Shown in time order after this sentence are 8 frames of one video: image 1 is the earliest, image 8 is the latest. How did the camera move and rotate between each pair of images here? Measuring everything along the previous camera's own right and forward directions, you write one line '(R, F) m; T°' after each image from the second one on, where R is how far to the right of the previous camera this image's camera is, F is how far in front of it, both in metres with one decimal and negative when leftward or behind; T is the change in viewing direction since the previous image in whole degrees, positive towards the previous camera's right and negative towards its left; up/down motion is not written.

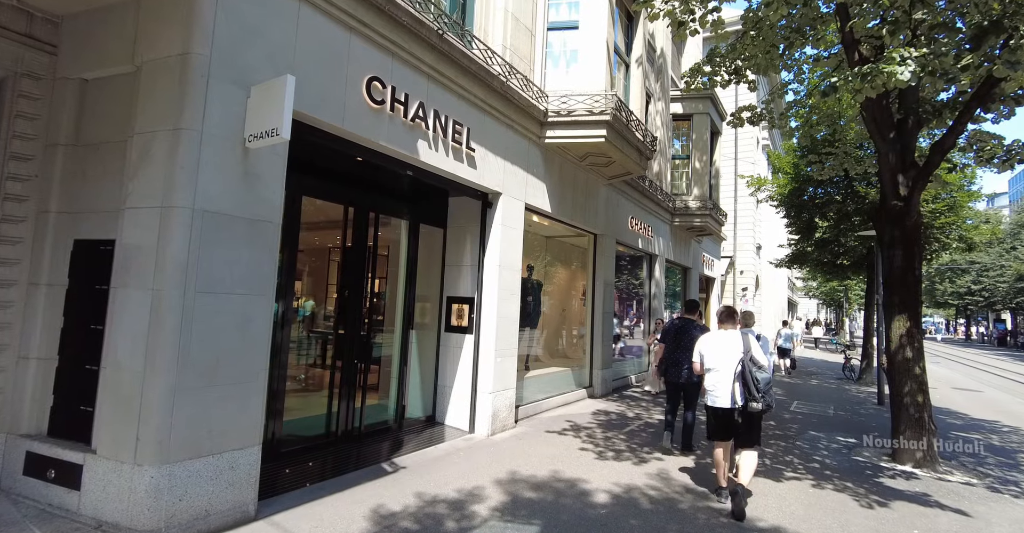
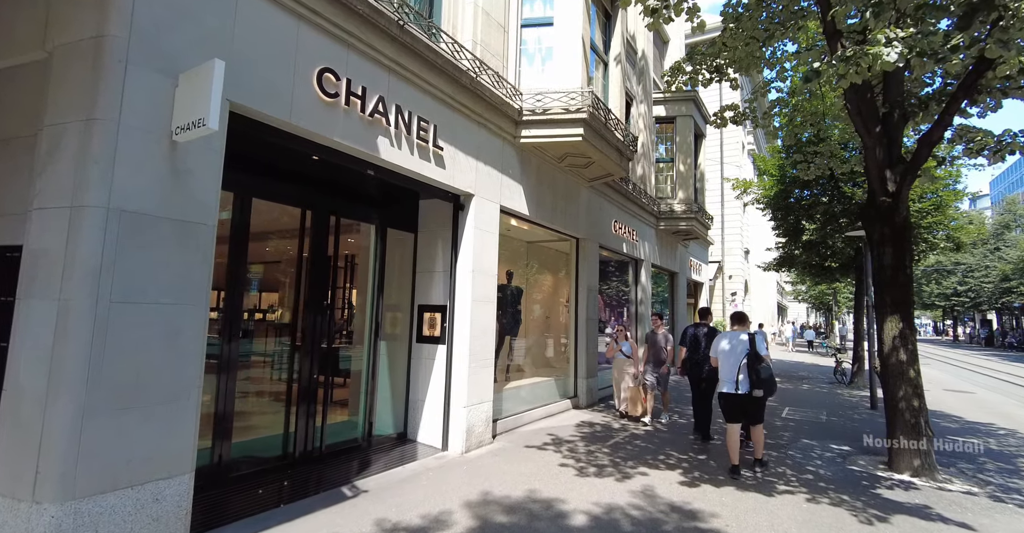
(+0.2, +0.4) m; +1°
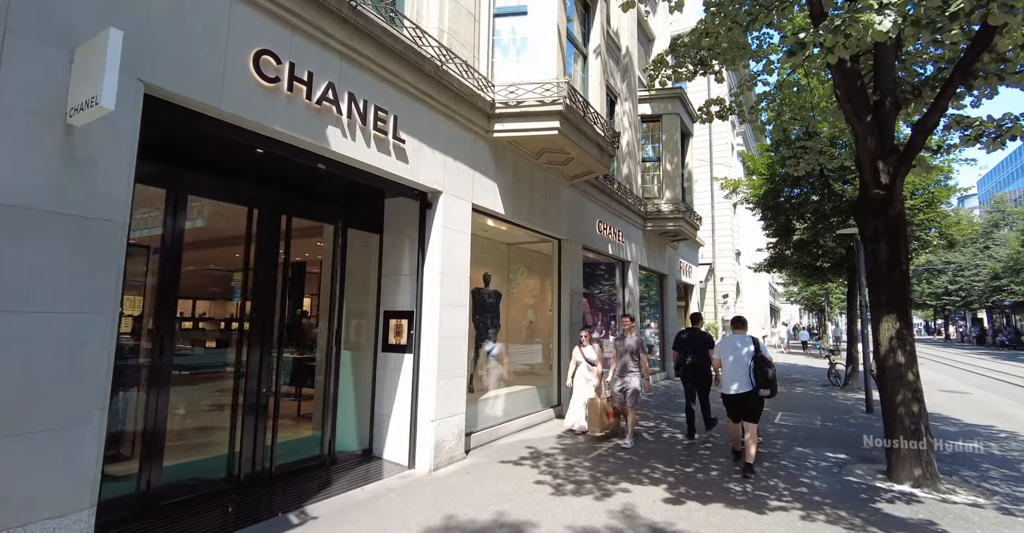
(+0.2, +0.4) m; +1°
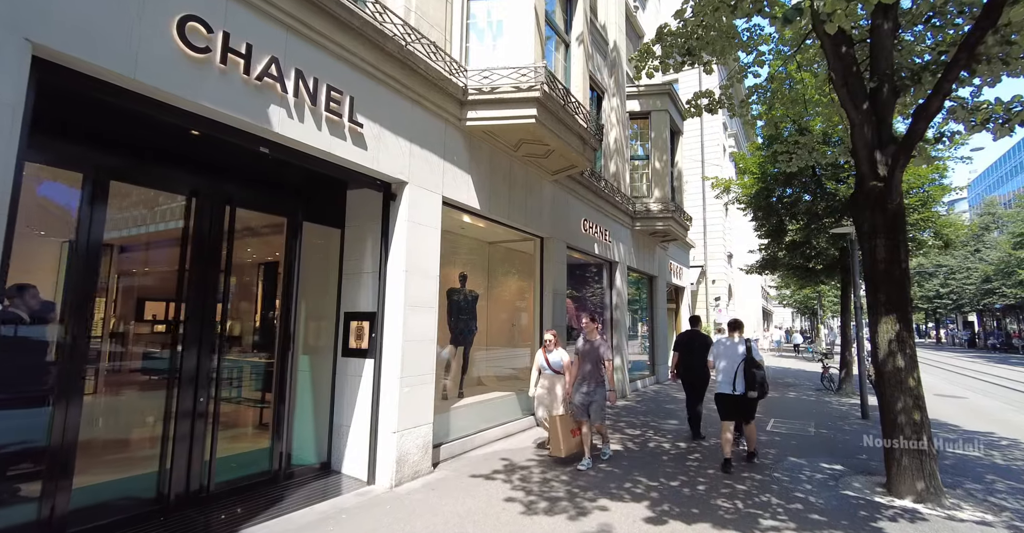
(+0.2, +0.5) m; +1°
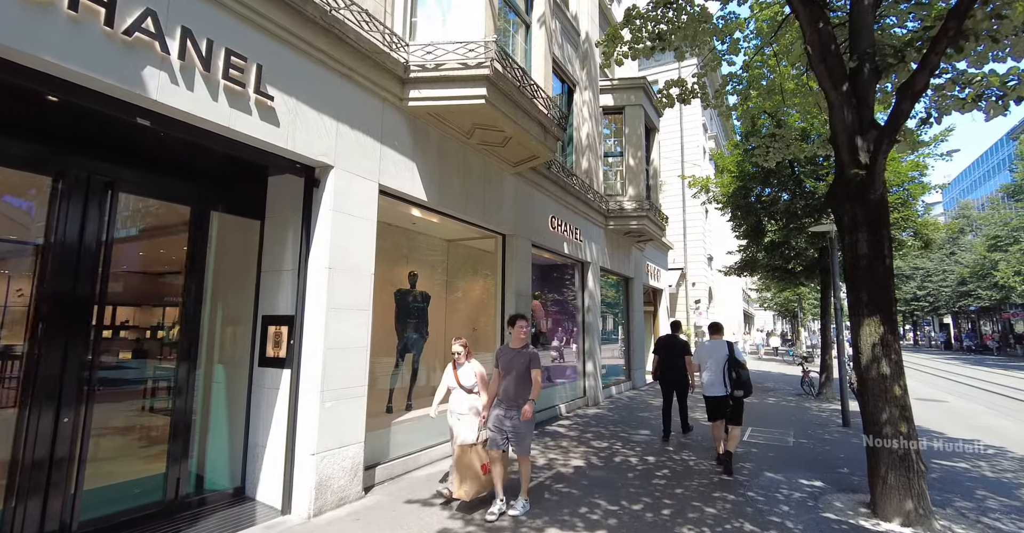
(+0.4, +0.6) m; +2°
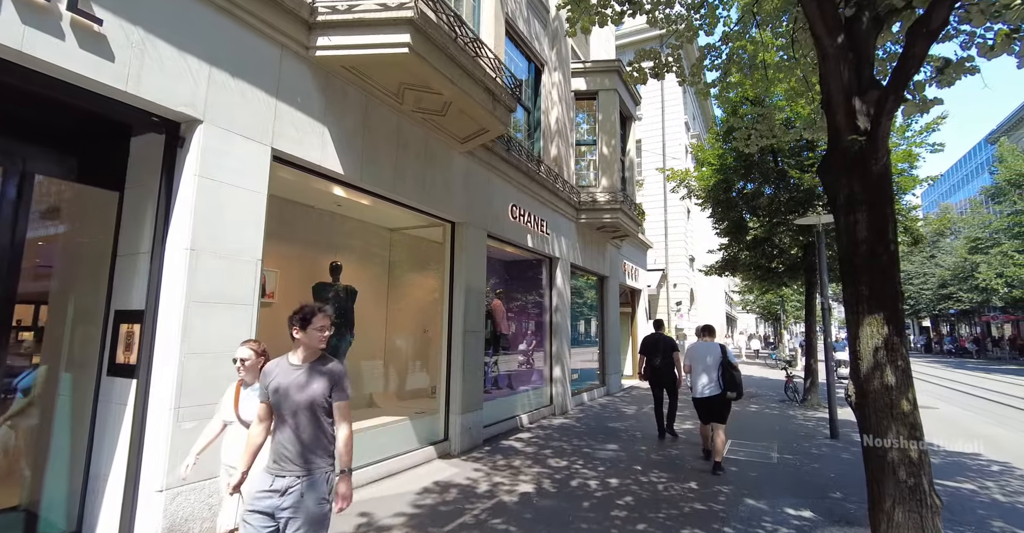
(+0.5, +1.0) m; +2°
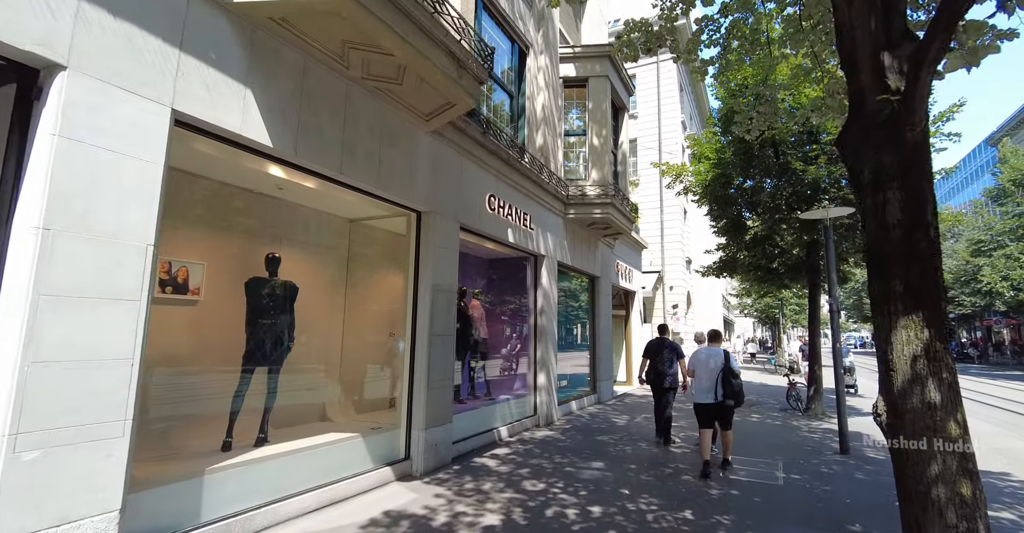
(+0.3, +0.8) m; 0°
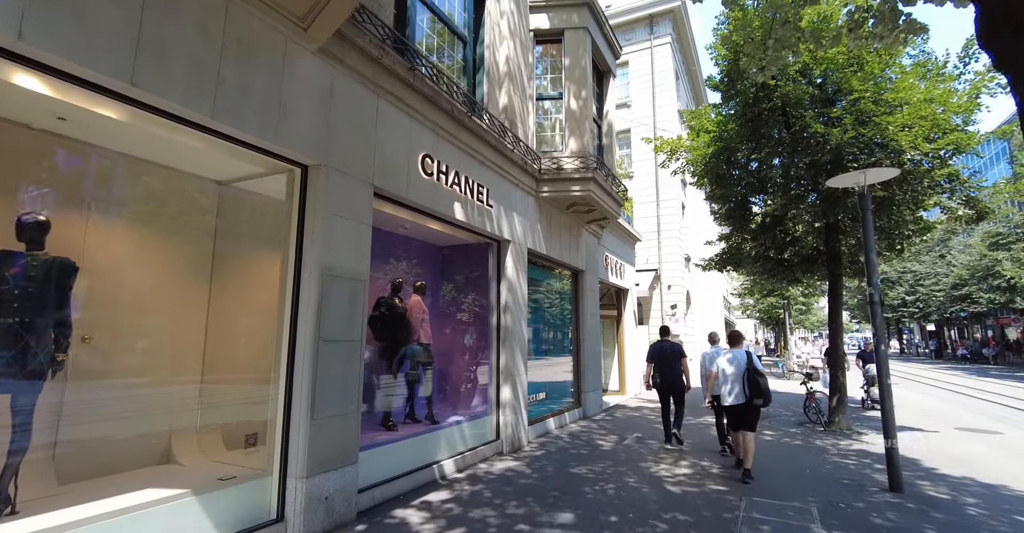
(+0.6, +1.9) m; 0°
